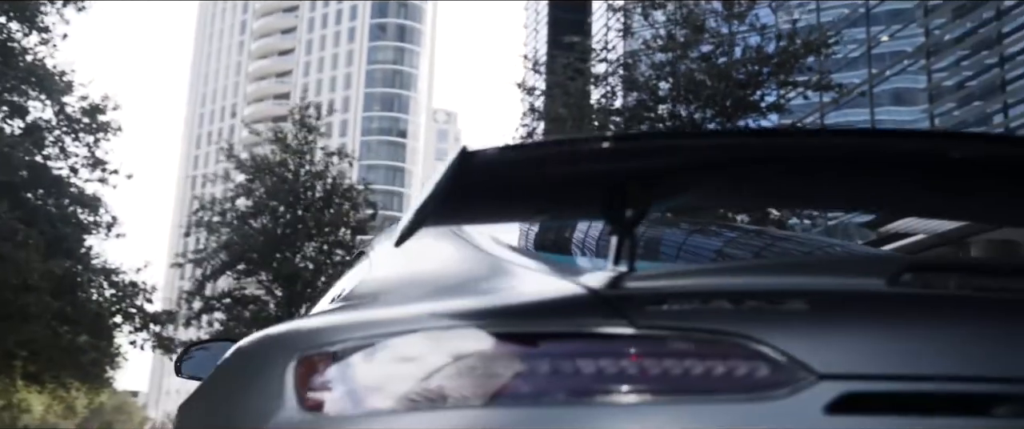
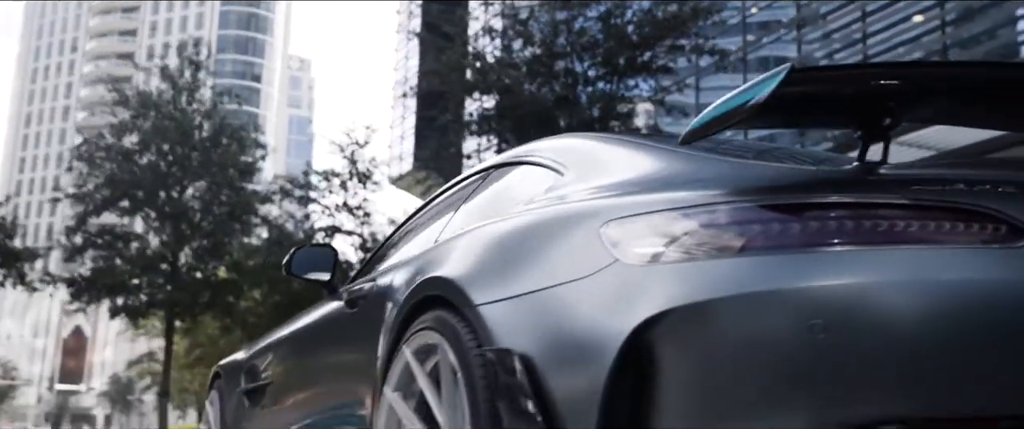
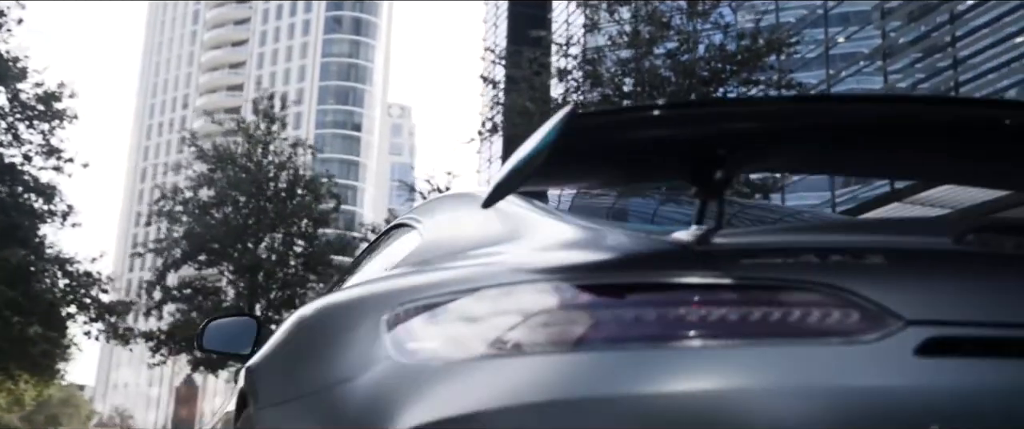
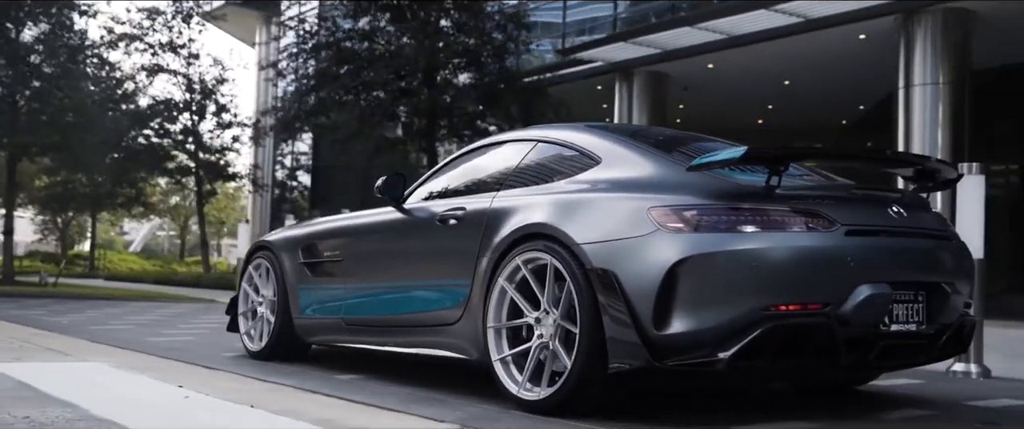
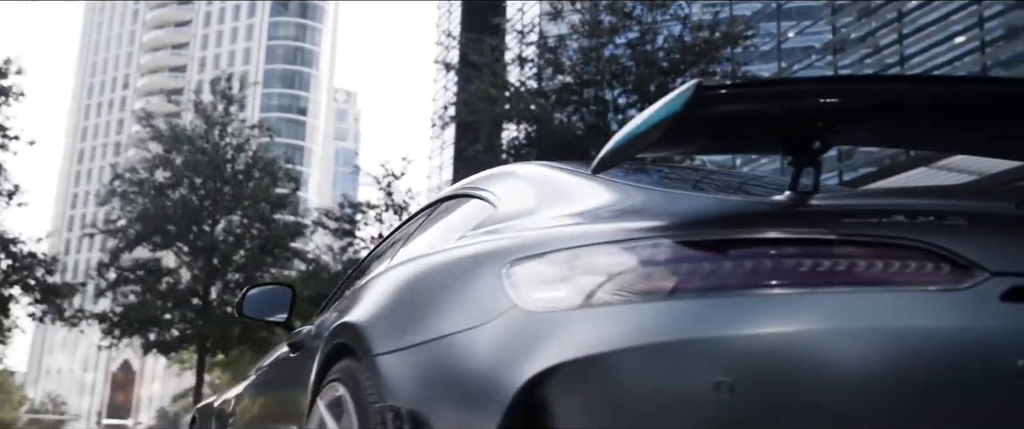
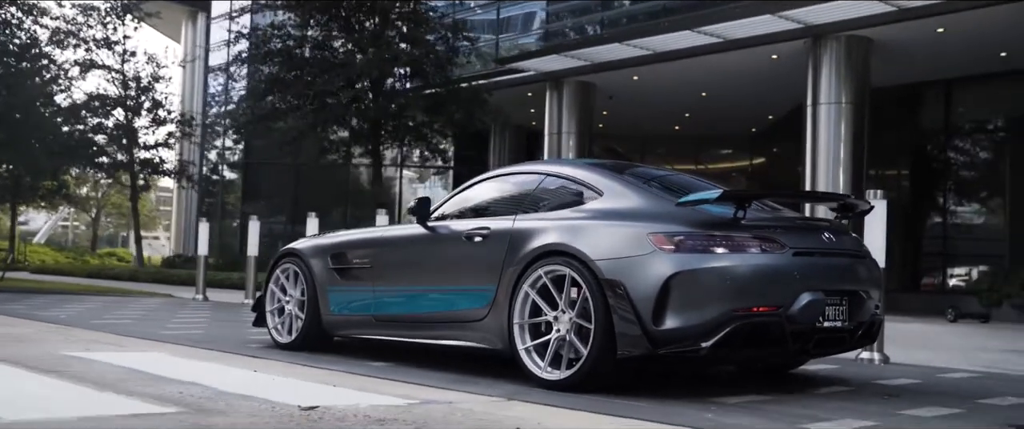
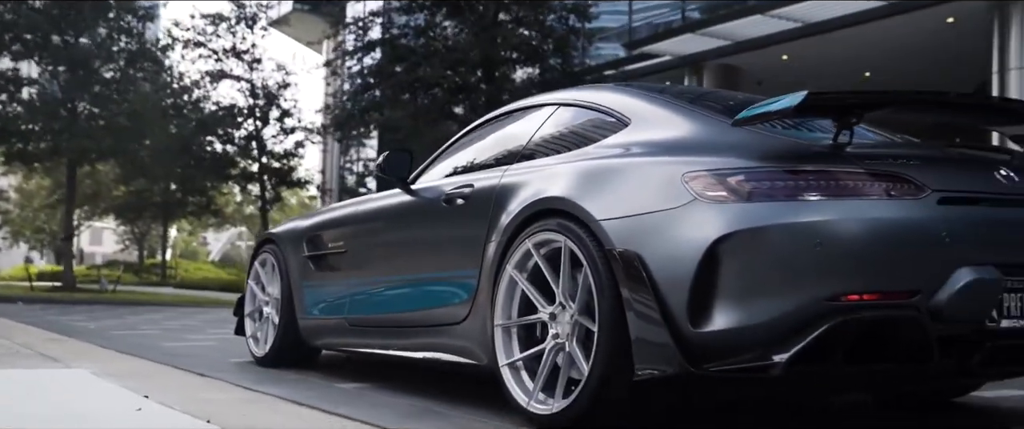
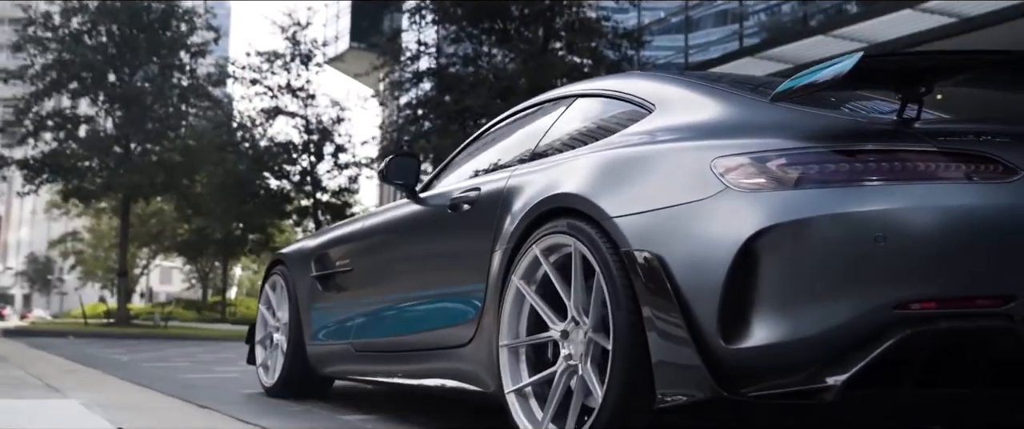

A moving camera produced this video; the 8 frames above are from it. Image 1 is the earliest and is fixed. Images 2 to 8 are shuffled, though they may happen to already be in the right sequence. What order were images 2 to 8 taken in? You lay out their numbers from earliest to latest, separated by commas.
3, 5, 2, 8, 7, 4, 6
